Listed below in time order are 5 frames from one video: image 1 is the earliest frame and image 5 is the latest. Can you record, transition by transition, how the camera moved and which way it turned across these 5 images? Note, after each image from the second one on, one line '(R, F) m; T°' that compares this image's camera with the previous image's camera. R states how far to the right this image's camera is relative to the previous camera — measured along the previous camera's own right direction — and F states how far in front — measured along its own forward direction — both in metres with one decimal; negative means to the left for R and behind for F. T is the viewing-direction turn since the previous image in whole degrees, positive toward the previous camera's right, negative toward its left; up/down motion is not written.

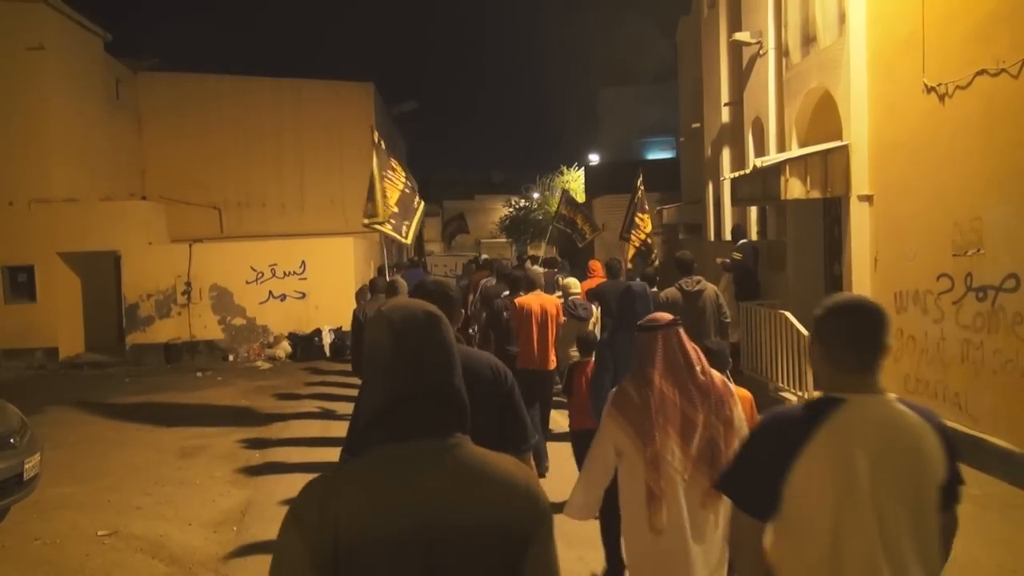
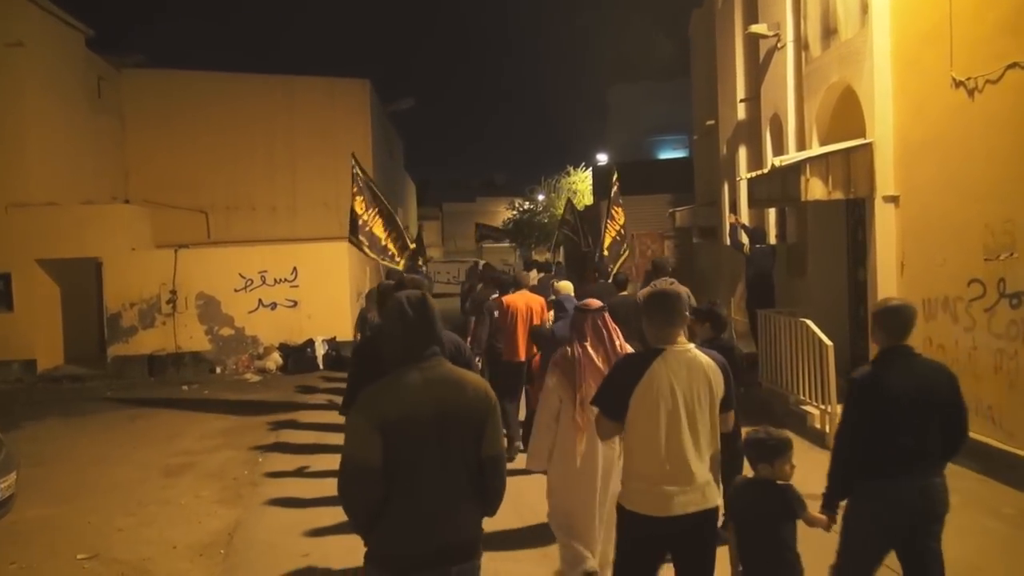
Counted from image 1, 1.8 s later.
(0.0, +0.6) m; 0°
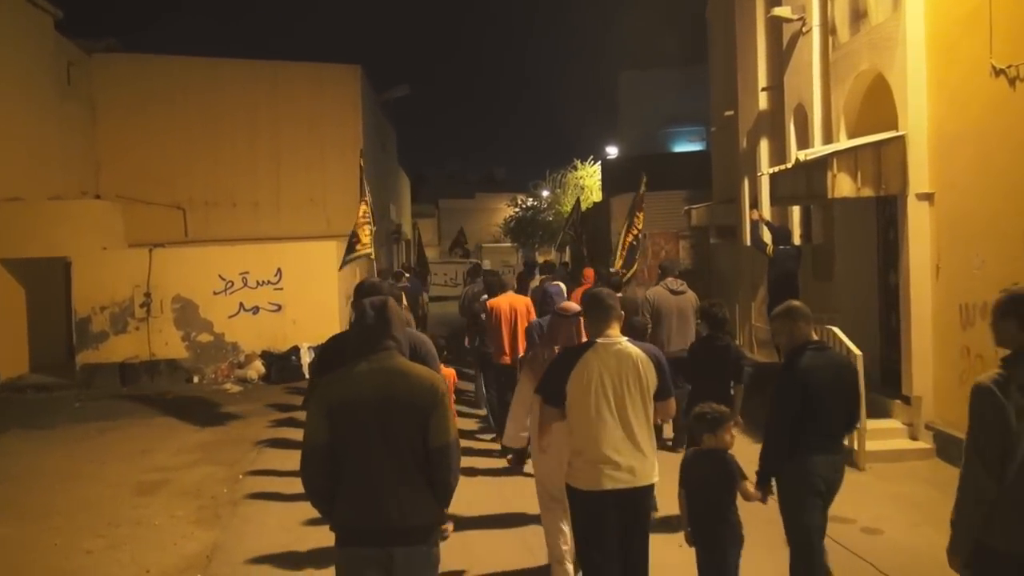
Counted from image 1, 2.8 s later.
(0.0, +0.8) m; 0°
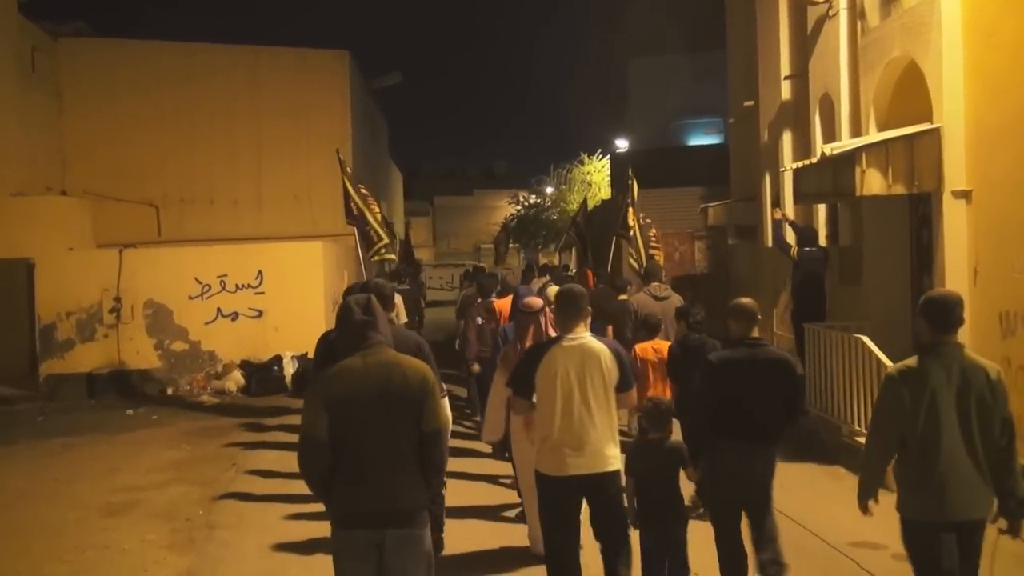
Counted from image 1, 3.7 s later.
(-0.1, +0.8) m; 0°
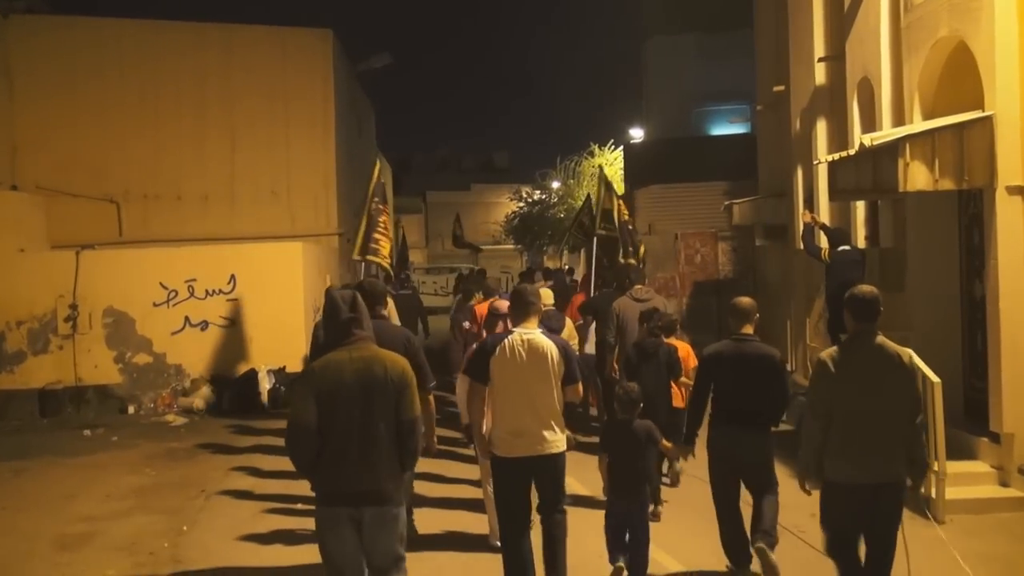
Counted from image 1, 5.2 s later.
(0.0, +1.0) m; 0°
